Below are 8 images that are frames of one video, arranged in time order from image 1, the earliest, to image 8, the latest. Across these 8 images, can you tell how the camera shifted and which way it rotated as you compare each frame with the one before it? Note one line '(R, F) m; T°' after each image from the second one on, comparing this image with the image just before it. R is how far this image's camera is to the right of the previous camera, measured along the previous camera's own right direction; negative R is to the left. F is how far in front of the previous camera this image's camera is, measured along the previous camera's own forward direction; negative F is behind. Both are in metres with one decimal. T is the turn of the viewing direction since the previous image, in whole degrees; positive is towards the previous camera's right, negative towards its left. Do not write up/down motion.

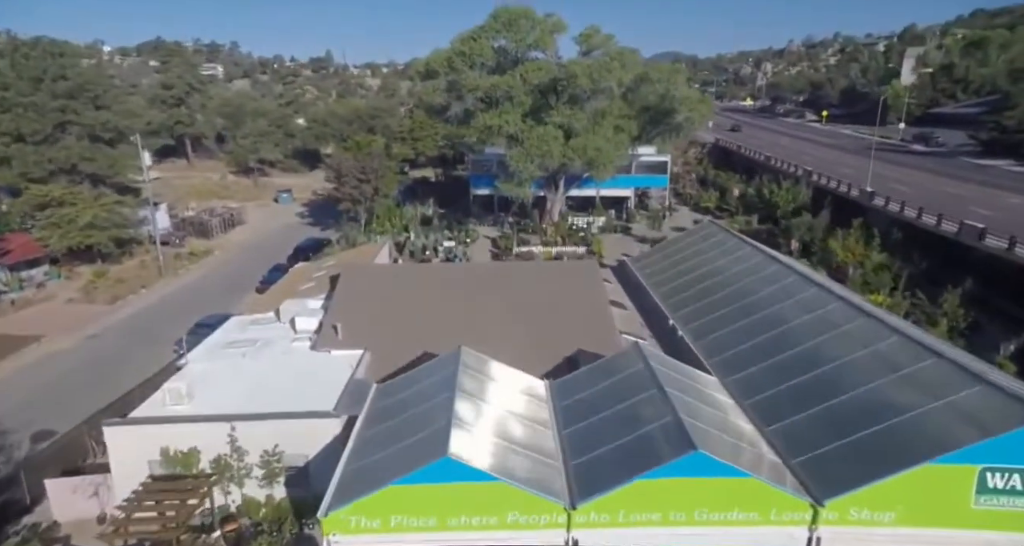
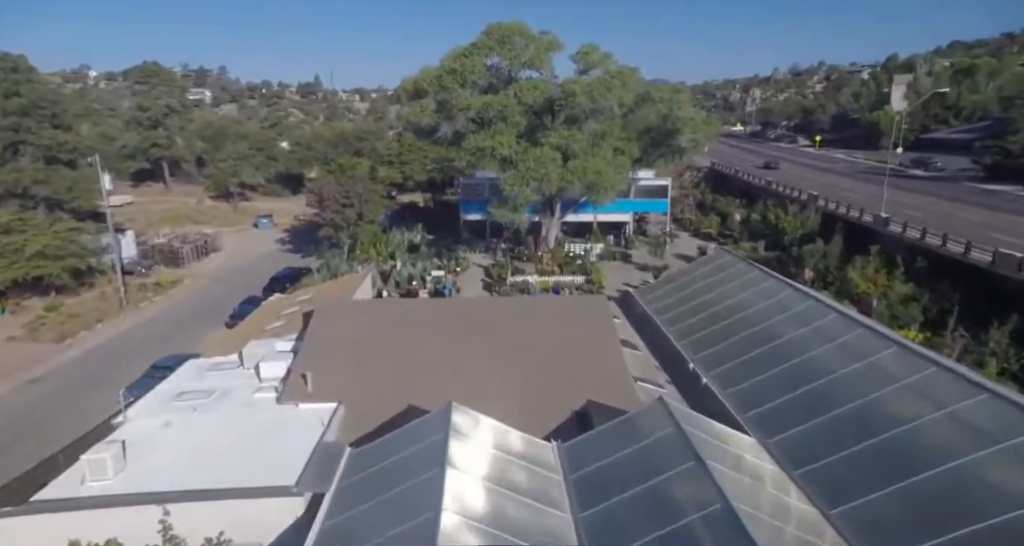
(-0.2, +2.1) m; +1°
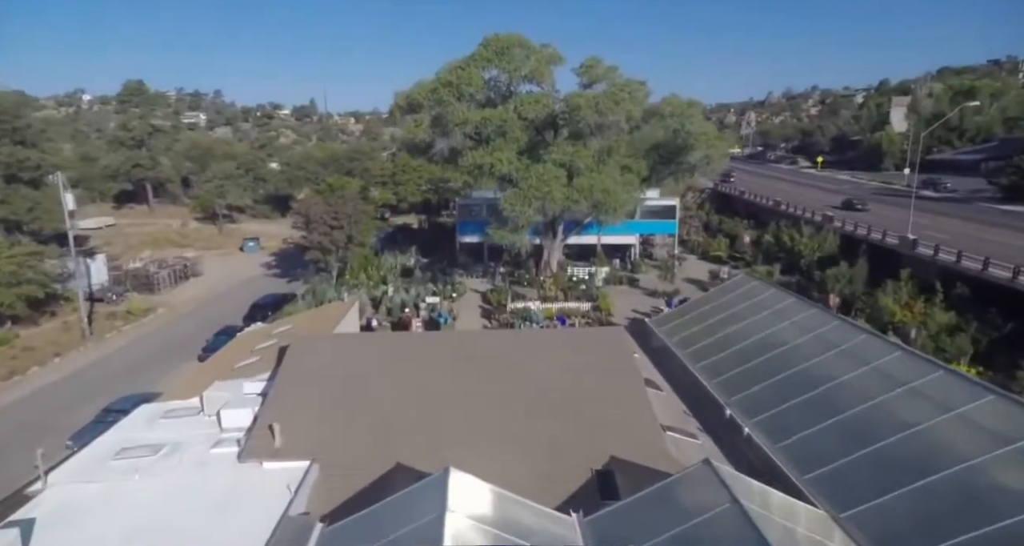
(-0.2, +2.1) m; 0°
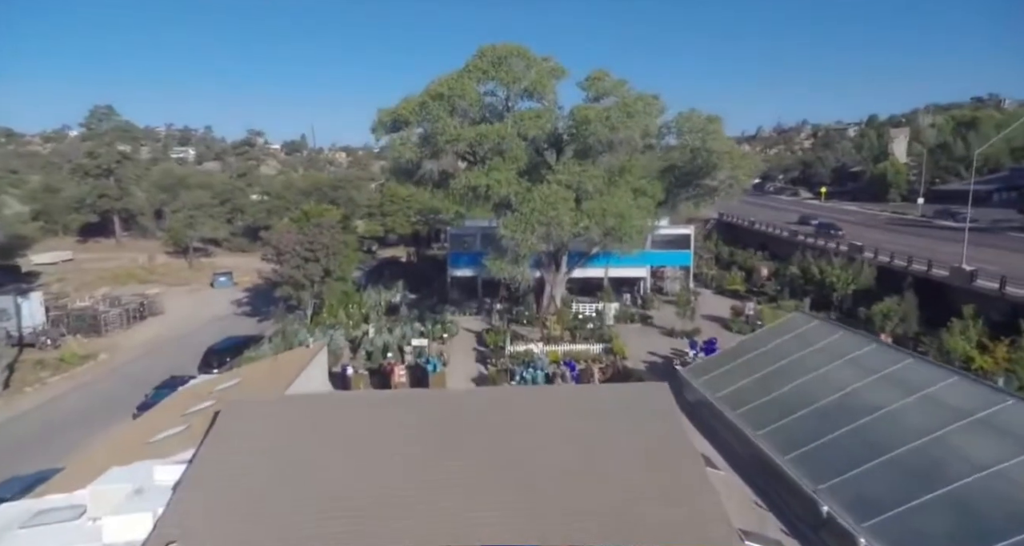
(-0.2, +3.5) m; +1°
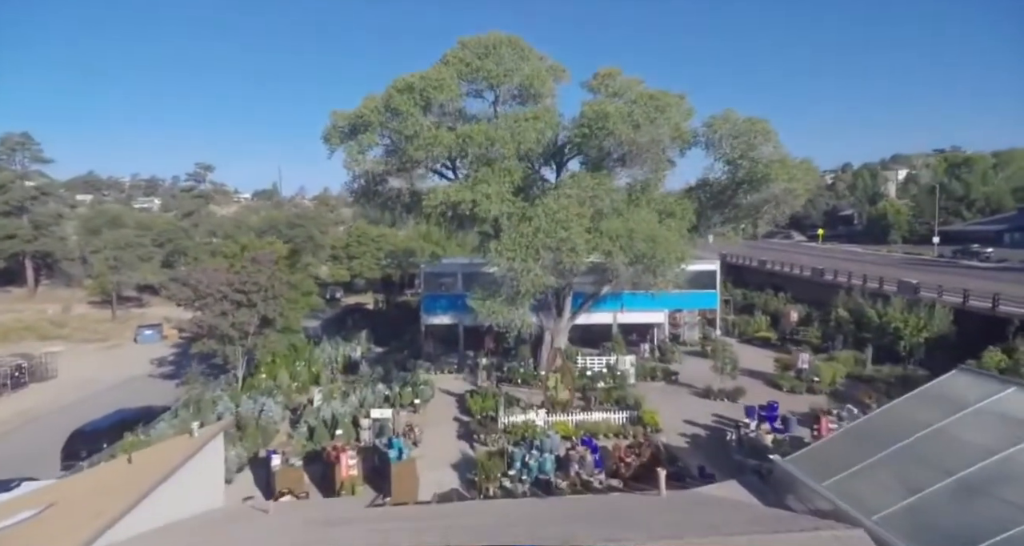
(-0.5, +5.9) m; +2°
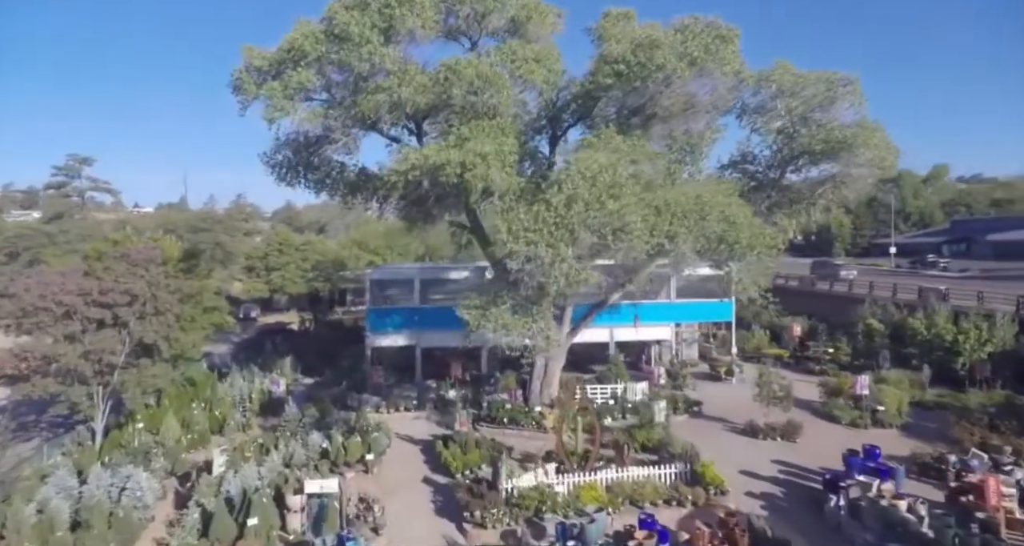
(-1.5, +5.7) m; +7°
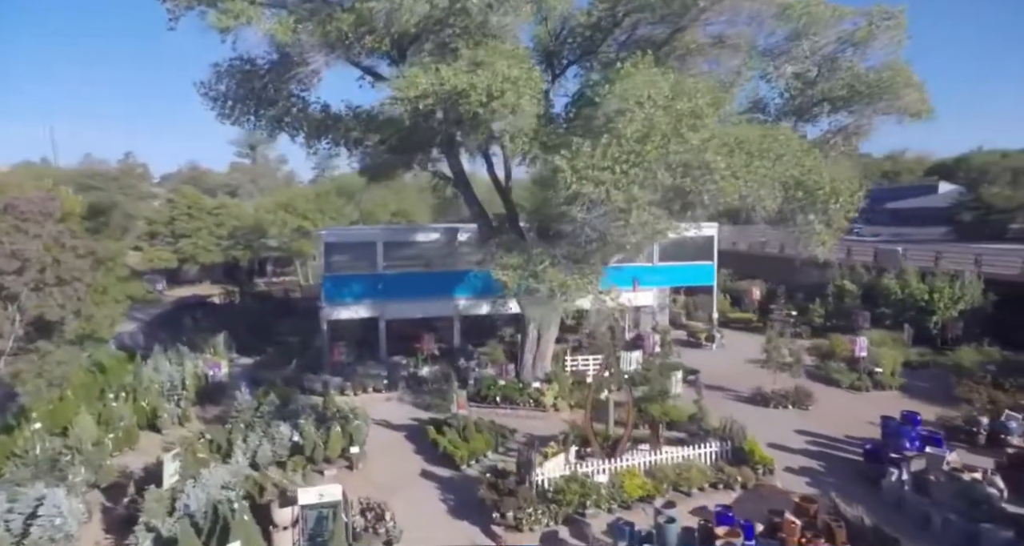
(-2.0, +2.2) m; +8°
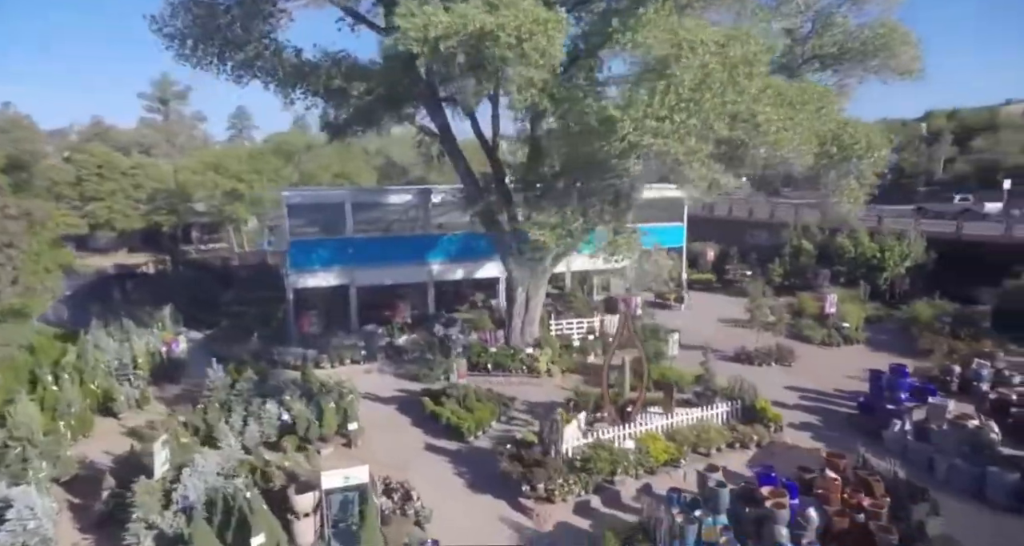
(-1.5, +0.7) m; +7°
